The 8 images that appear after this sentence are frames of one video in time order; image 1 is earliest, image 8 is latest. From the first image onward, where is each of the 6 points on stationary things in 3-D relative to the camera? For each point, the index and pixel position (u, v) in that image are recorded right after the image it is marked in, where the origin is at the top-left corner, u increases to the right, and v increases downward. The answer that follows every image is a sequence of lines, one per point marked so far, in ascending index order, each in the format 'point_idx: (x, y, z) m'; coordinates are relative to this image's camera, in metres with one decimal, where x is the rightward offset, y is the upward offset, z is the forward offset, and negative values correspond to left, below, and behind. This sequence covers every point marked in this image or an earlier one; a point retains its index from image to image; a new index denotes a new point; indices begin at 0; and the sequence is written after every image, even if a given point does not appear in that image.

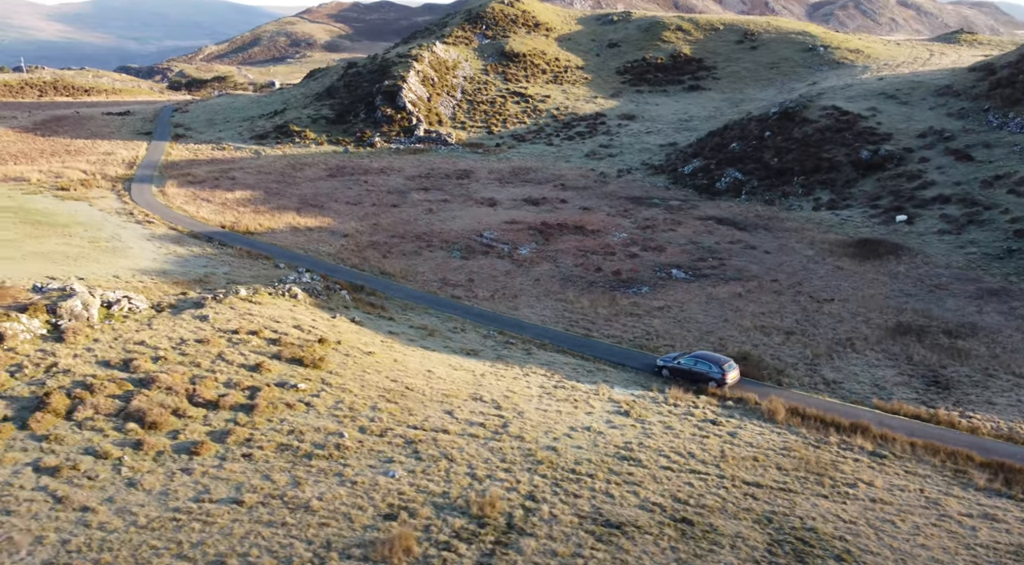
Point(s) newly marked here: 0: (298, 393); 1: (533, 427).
0: (-4.3, -2.2, +17.5) m
1: (+0.5, -2.8, +17.2) m
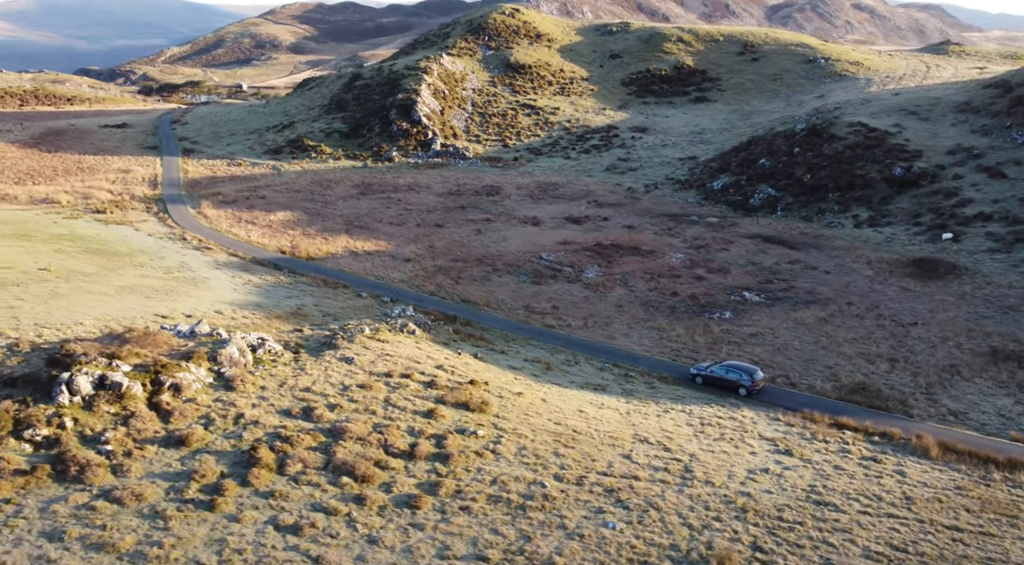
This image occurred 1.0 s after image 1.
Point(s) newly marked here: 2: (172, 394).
0: (-0.7, -3.2, +17.9) m
1: (+4.1, -3.8, +17.7) m
2: (-7.0, -2.3, +18.2) m
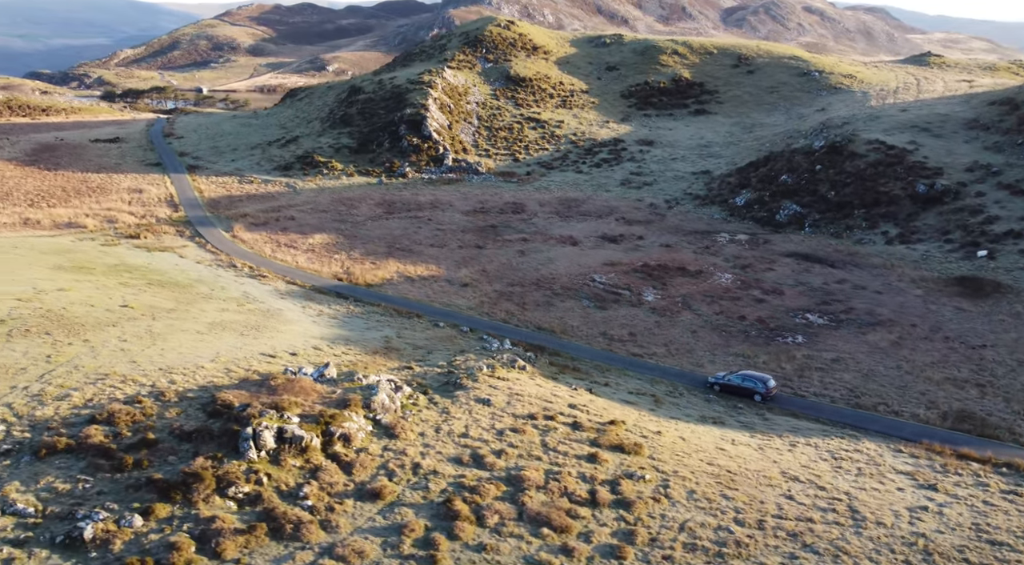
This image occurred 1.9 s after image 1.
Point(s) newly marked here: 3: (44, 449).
0: (+2.9, -4.2, +18.4) m
1: (+7.7, -4.7, +18.4) m
2: (-3.5, -3.4, +18.5) m
3: (-9.4, -3.4, +18.2) m
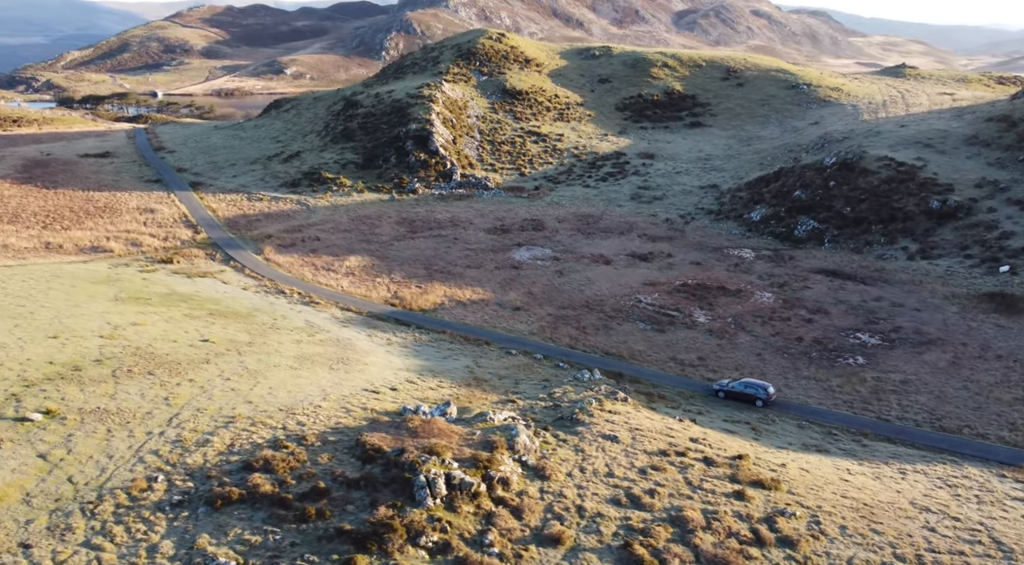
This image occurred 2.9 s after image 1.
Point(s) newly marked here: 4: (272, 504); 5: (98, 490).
0: (+6.3, -5.1, +19.2) m
1: (+11.1, -5.6, +19.3) m
2: (-0.1, -4.4, +19.0) m
3: (-6.0, -4.5, +18.4) m
4: (-4.9, -4.6, +18.3) m
5: (-8.9, -4.5, +19.3) m
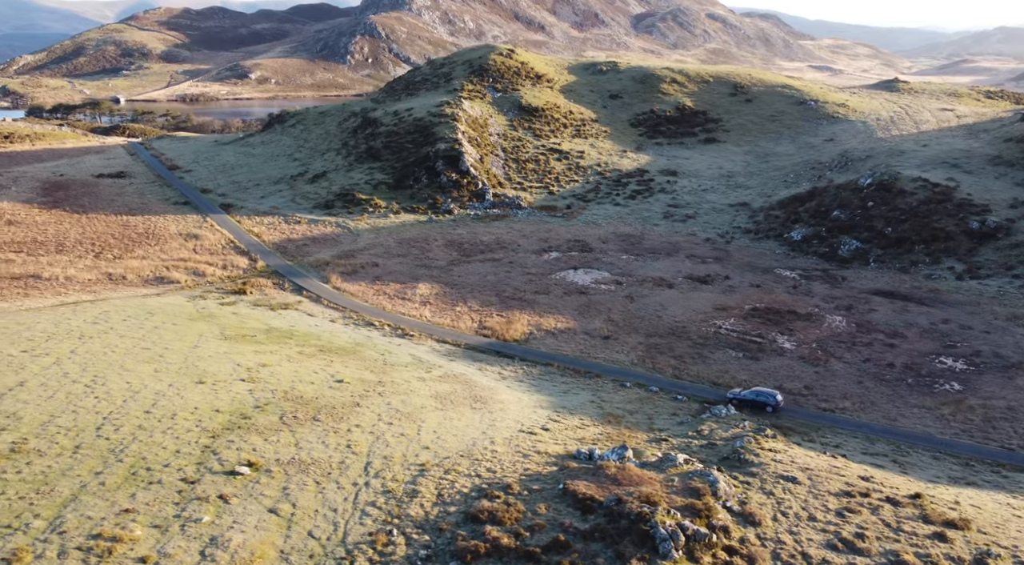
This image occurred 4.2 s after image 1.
0: (+11.3, -6.4, +20.3) m
1: (+16.1, -6.7, +20.6) m
2: (+4.9, -5.7, +19.9) m
3: (-0.9, -5.9, +19.2) m
4: (+0.1, -5.9, +19.1) m
5: (-3.8, -5.9, +19.9) m
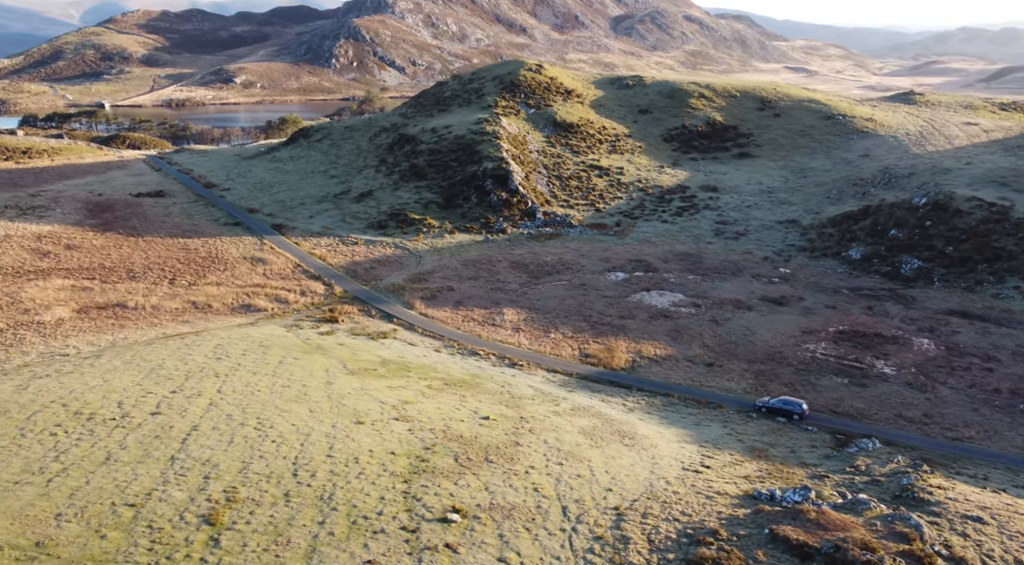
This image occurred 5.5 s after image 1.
0: (+16.7, -7.6, +21.1) m
1: (+21.5, -7.9, +21.5) m
2: (+10.3, -7.0, +20.7) m
3: (+4.5, -7.2, +19.9) m
4: (+5.5, -7.2, +19.8) m
5: (+1.5, -7.3, +20.6) m
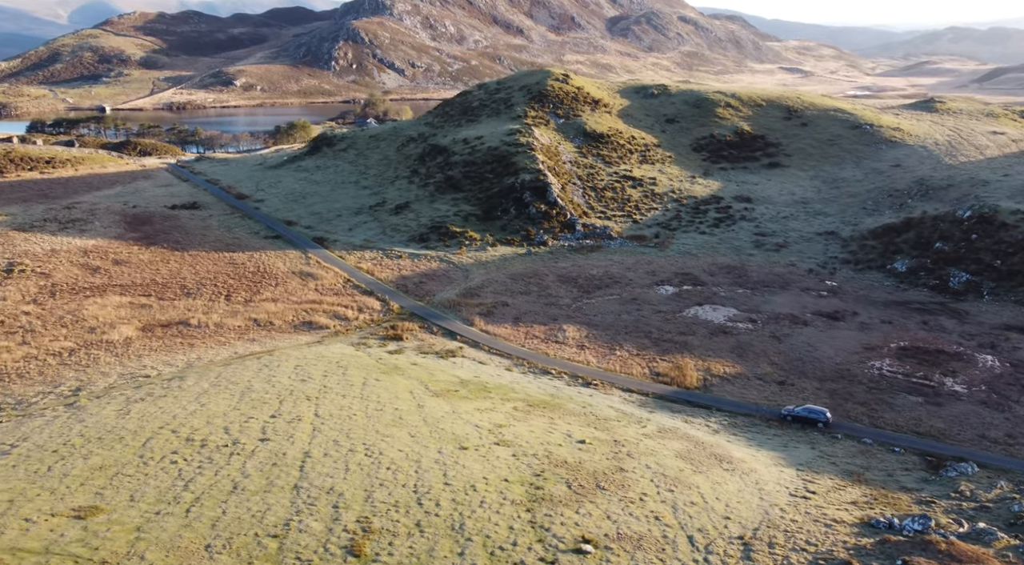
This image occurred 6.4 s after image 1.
0: (+20.2, -8.4, +21.4) m
1: (+25.0, -8.7, +21.8) m
2: (+13.8, -7.8, +21.0) m
3: (+8.0, -8.1, +20.2) m
4: (+9.1, -8.1, +20.1) m
5: (+5.1, -8.2, +21.0) m
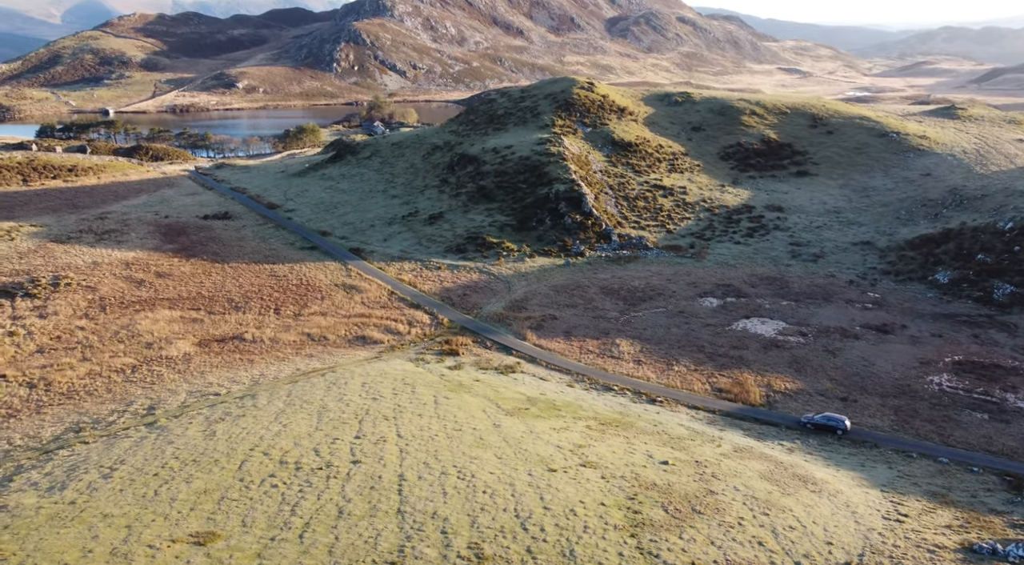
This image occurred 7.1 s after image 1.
0: (+23.3, -9.2, +21.5) m
1: (+28.1, -9.5, +21.9) m
2: (+16.9, -8.6, +21.1) m
3: (+11.1, -8.9, +20.4) m
4: (+12.1, -8.9, +20.3) m
5: (+8.2, -8.9, +21.1) m
